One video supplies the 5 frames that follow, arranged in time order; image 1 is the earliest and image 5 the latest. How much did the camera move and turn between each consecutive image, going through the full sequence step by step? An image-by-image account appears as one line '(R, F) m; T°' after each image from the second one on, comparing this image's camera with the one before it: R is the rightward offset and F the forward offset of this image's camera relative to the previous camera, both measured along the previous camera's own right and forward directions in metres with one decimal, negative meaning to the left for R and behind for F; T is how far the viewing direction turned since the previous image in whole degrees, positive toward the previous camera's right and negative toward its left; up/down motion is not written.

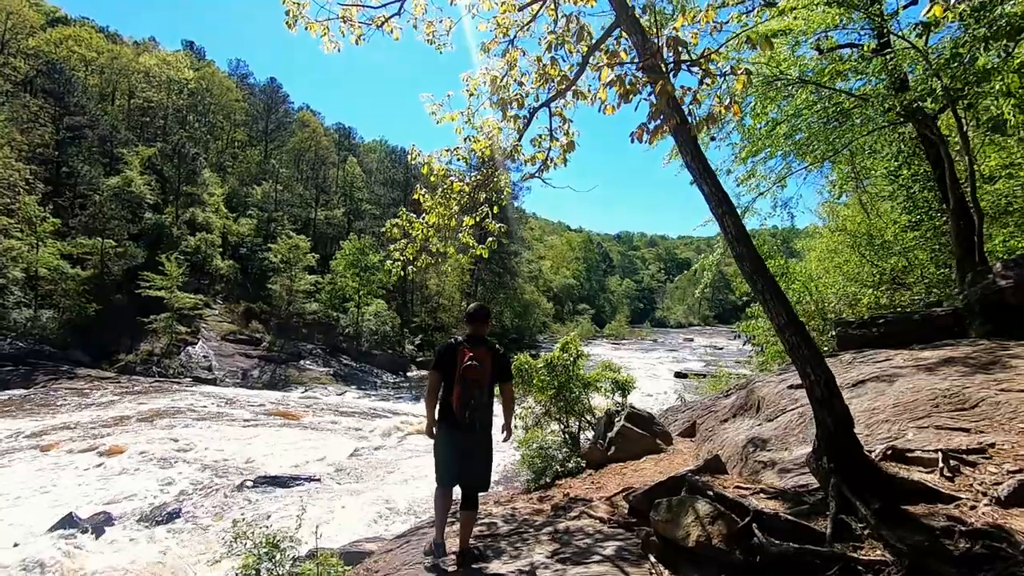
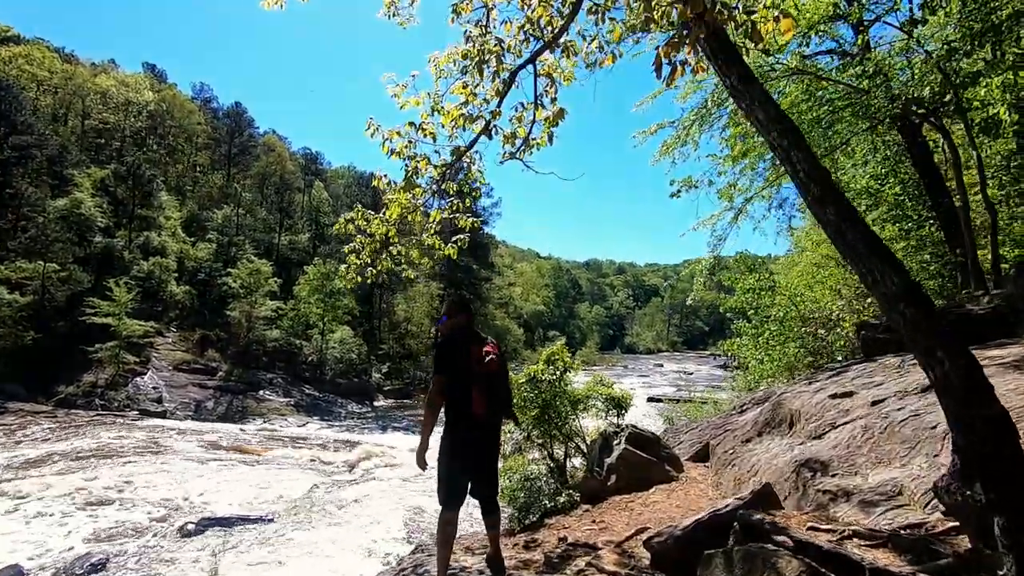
(-0.1, +0.7) m; +3°
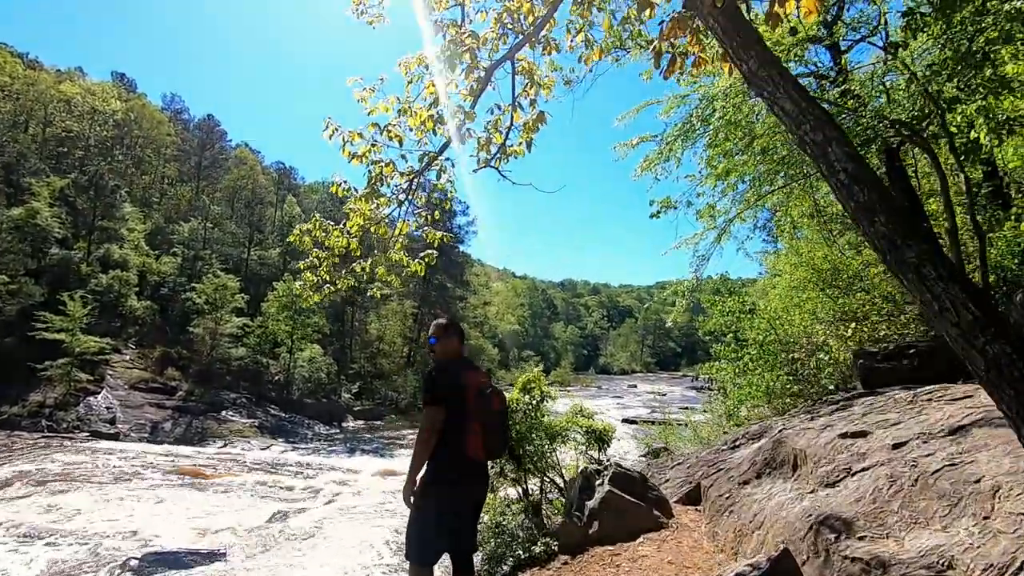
(0.0, +0.4) m; +3°
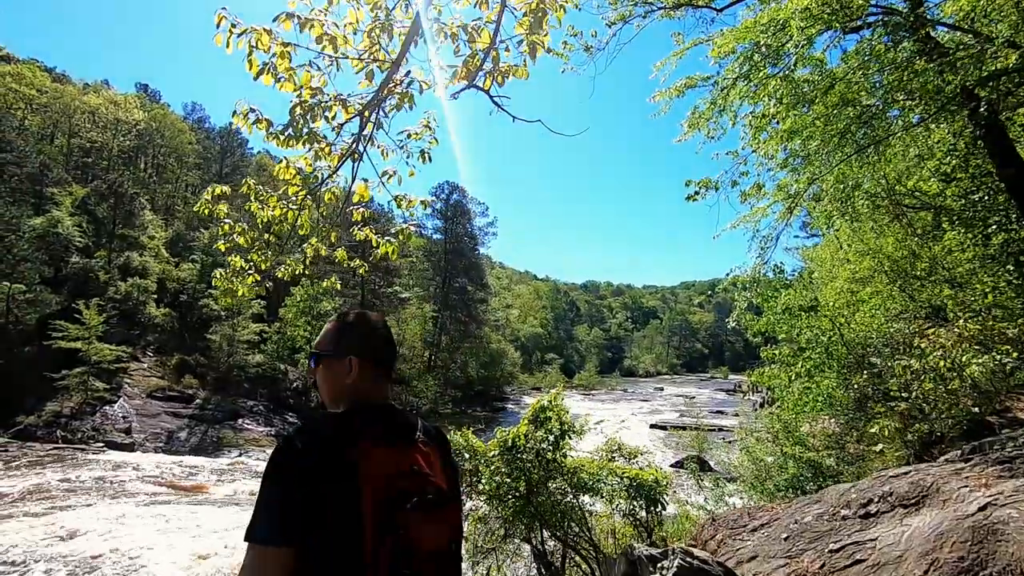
(+0.1, +1.3) m; -2°
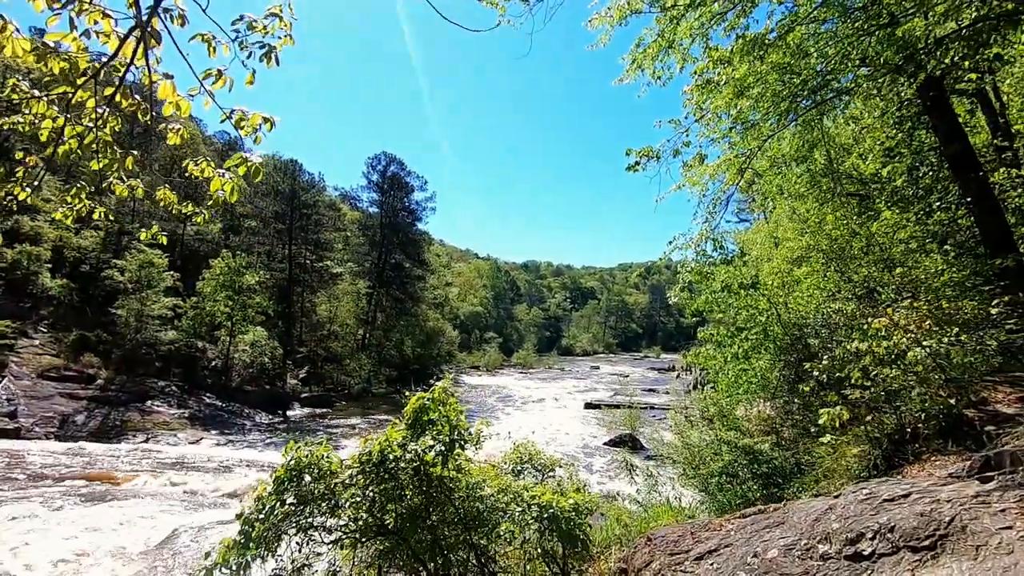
(+0.3, +0.8) m; +6°
